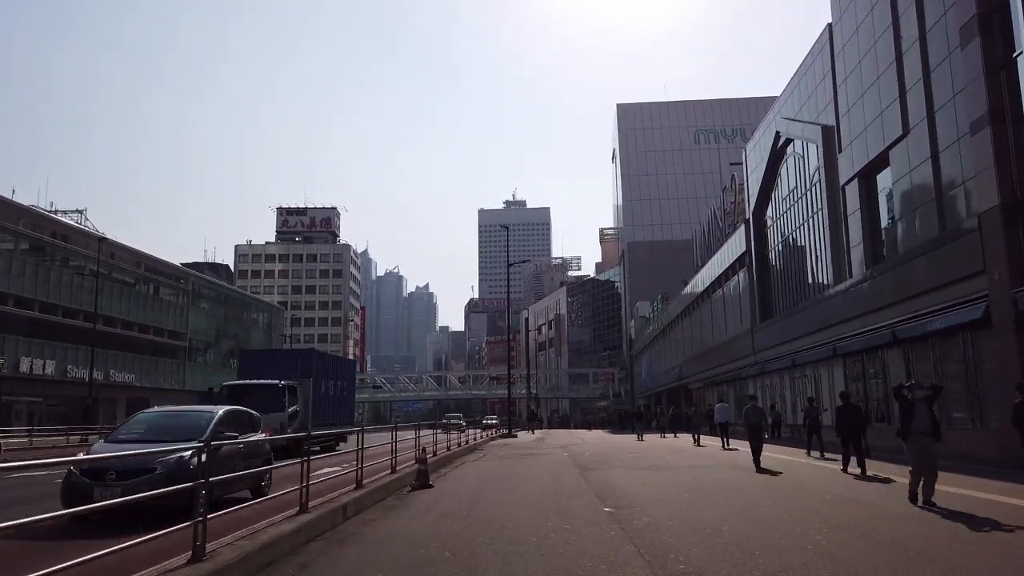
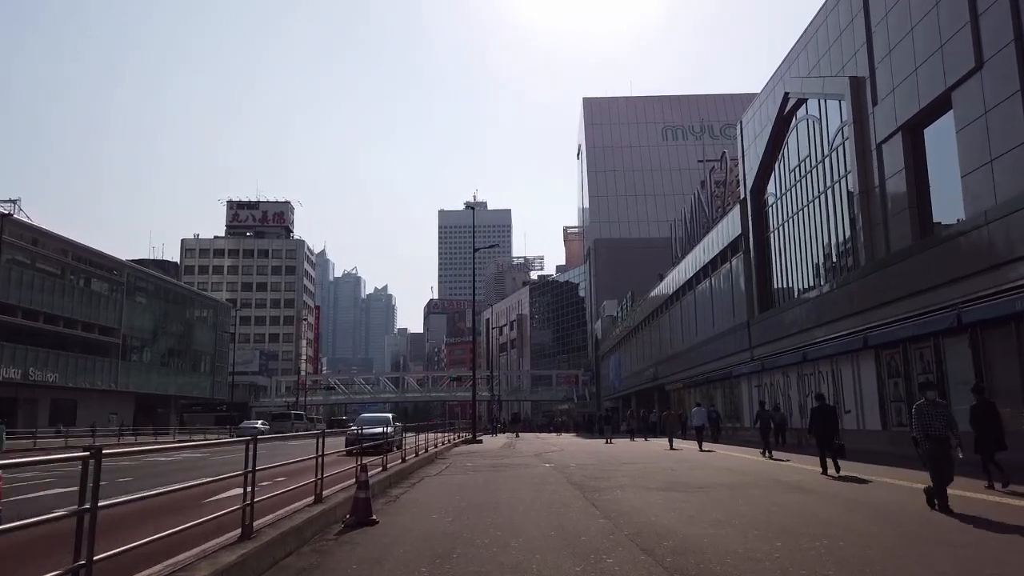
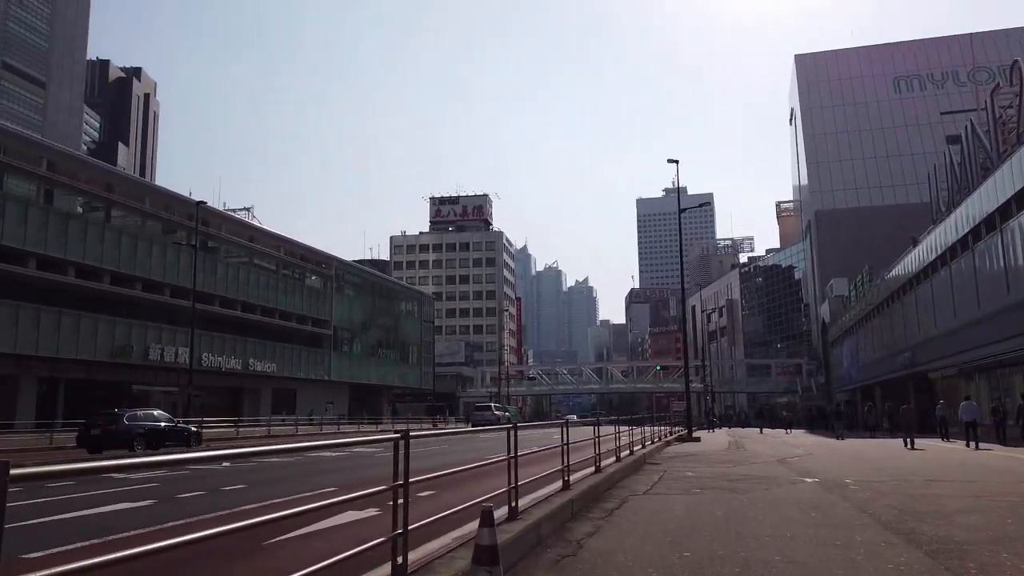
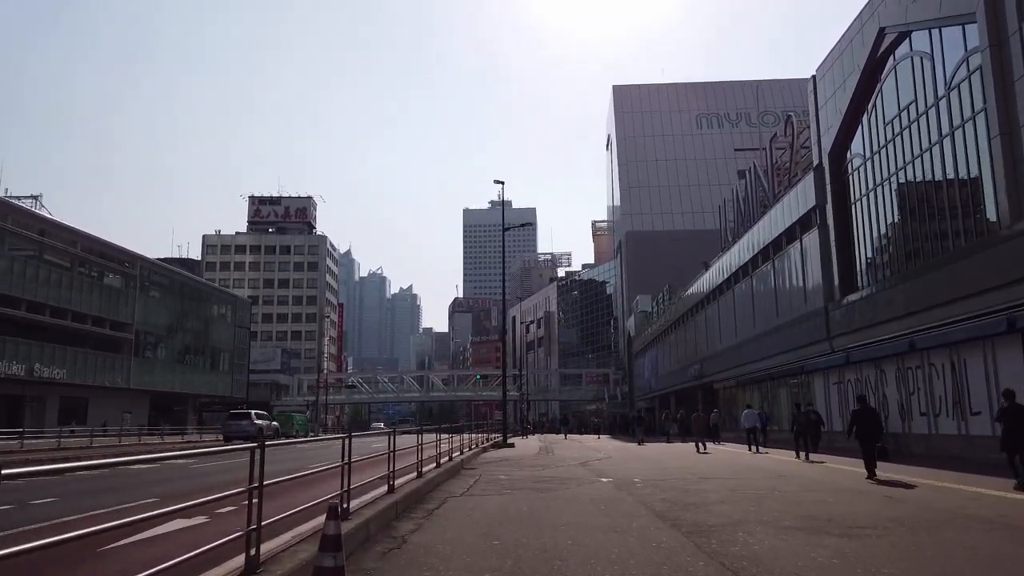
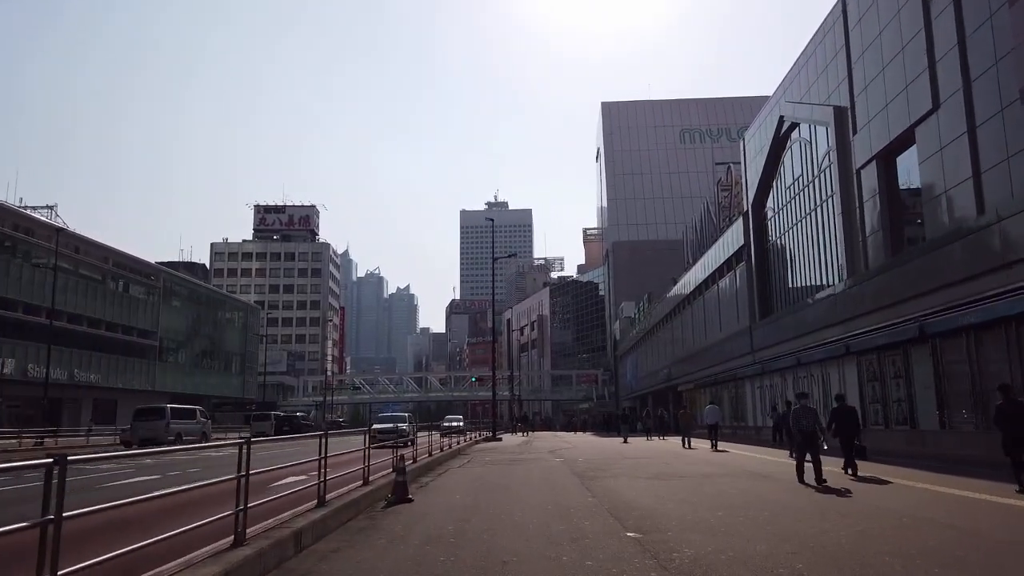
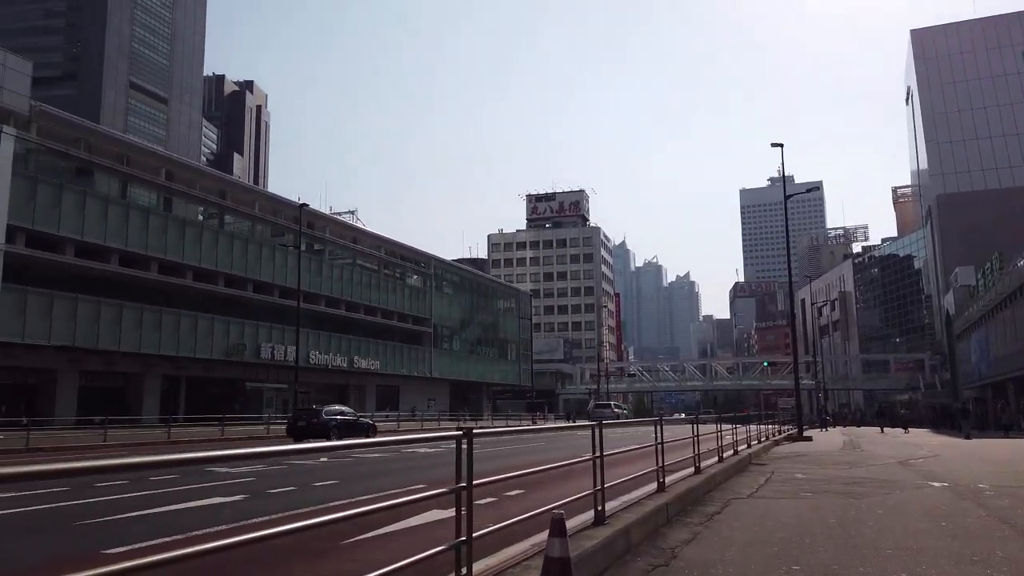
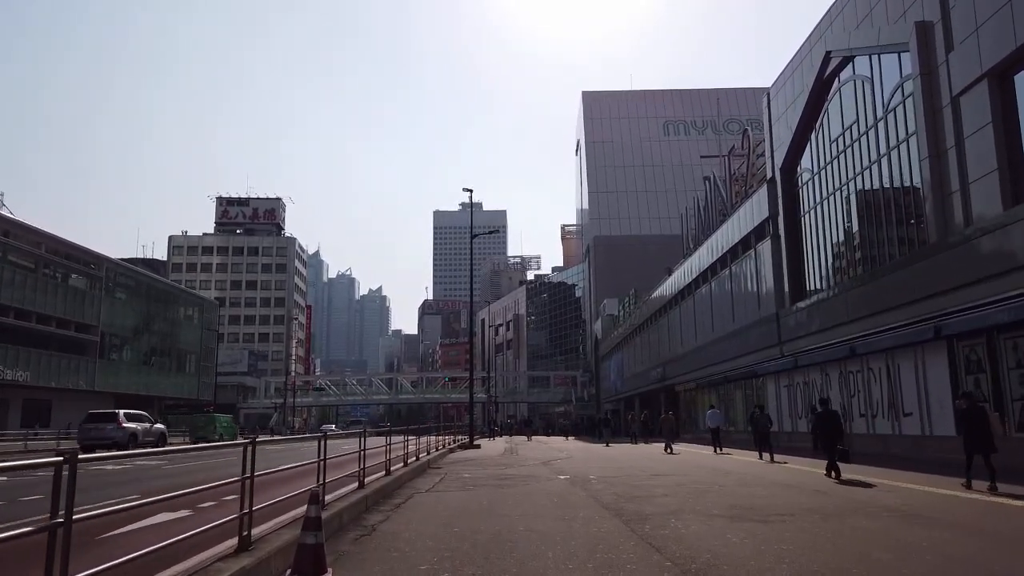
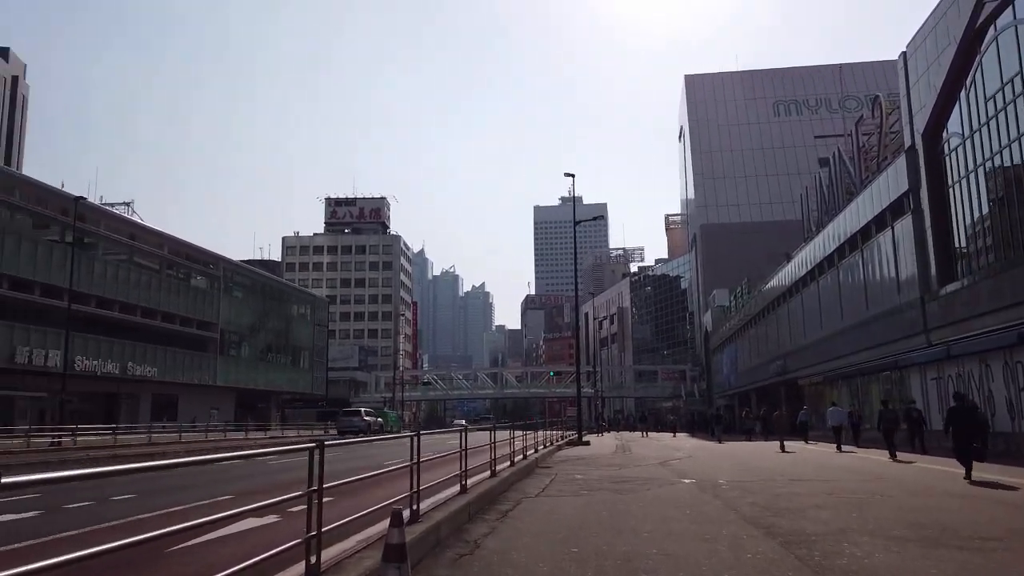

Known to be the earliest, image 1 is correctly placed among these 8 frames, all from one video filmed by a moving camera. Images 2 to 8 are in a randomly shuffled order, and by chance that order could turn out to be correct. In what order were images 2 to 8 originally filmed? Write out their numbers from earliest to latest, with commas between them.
5, 2, 7, 4, 8, 3, 6
